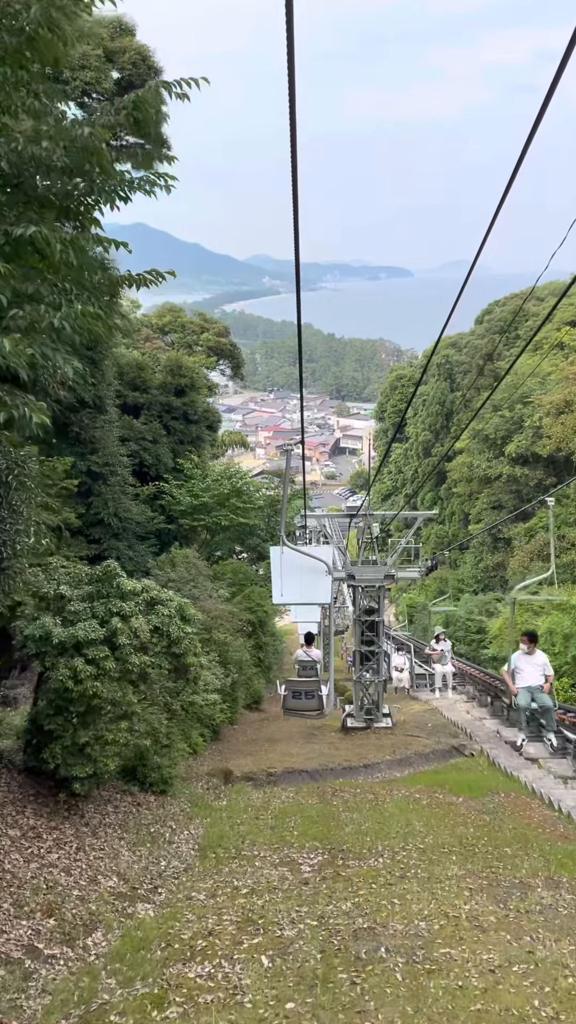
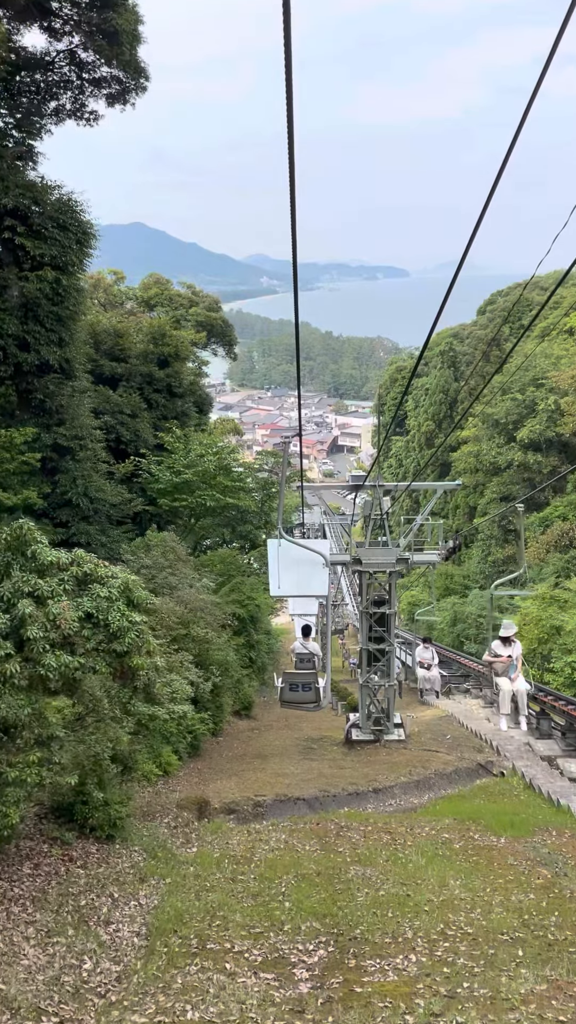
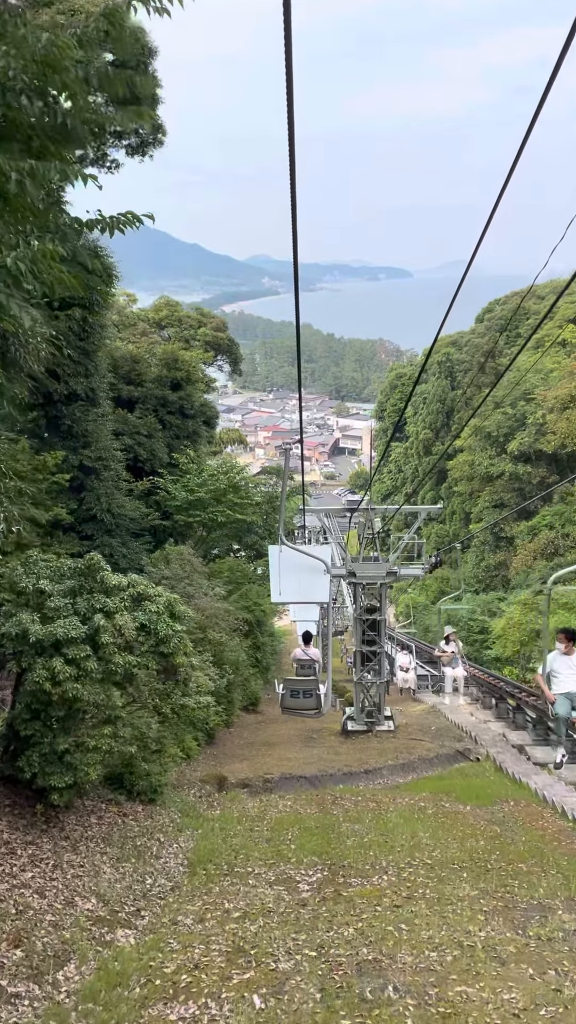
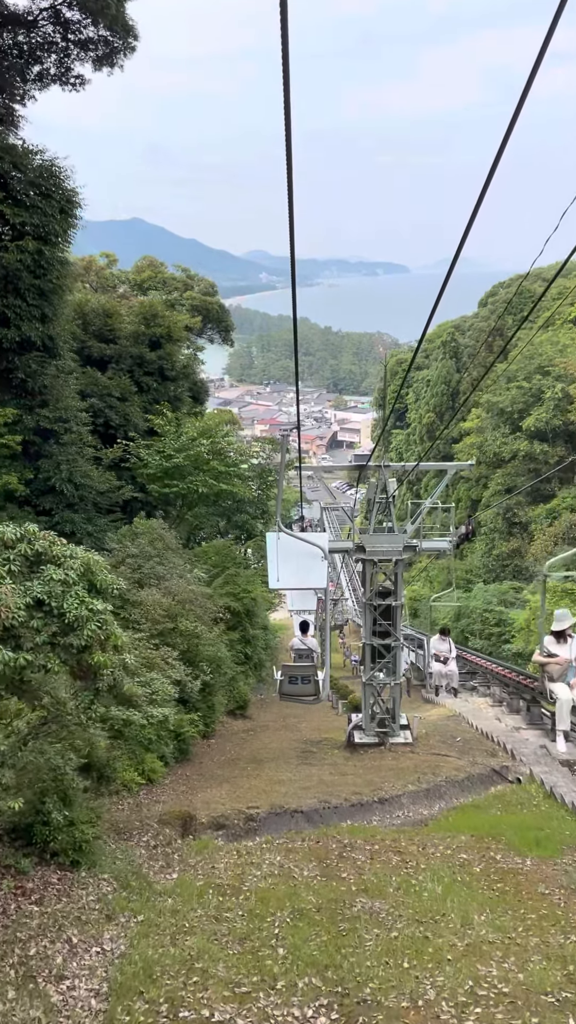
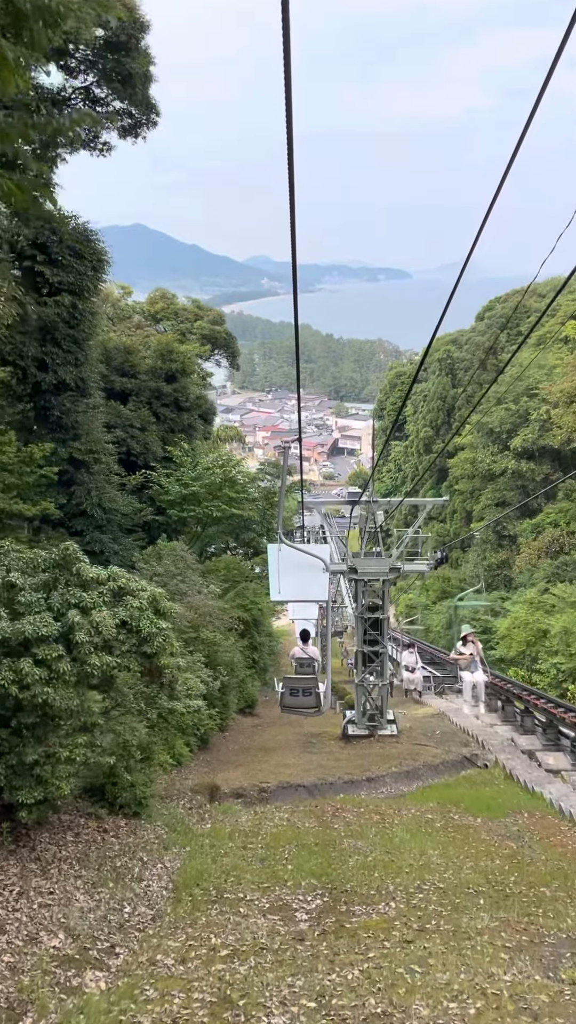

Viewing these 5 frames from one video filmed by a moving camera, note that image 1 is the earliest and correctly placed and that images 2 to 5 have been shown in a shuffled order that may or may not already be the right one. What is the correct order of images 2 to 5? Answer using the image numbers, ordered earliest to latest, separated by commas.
3, 5, 2, 4
